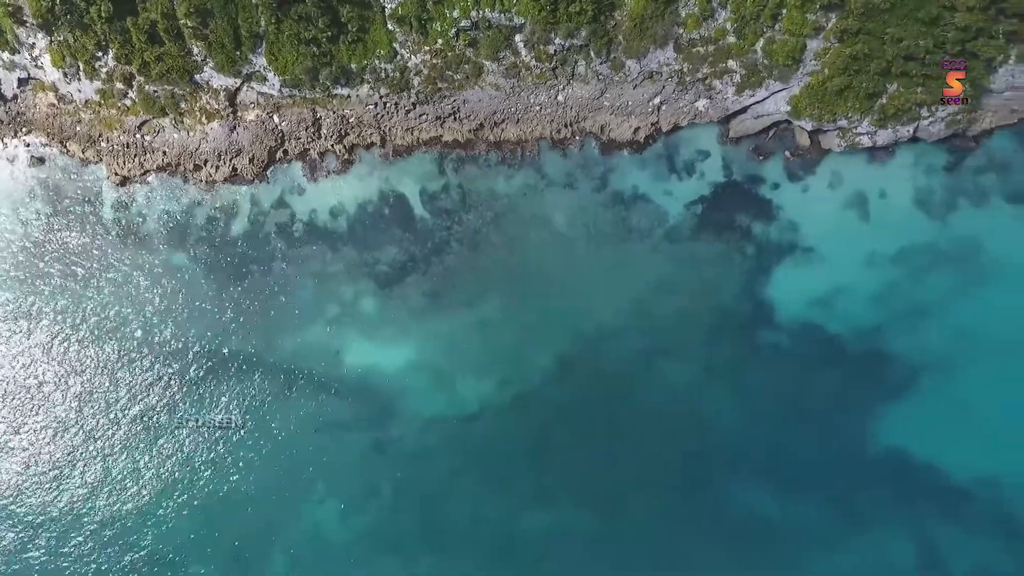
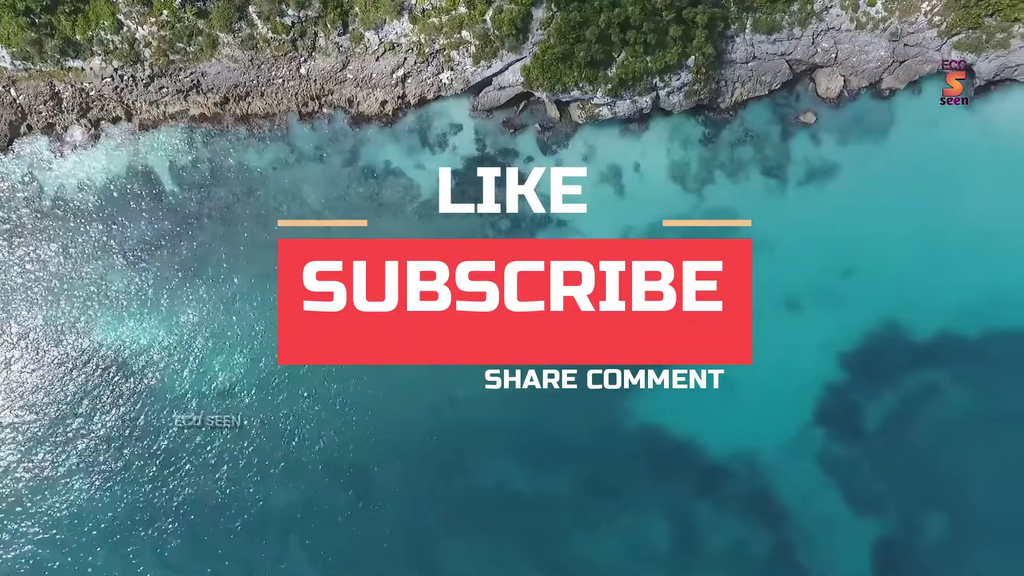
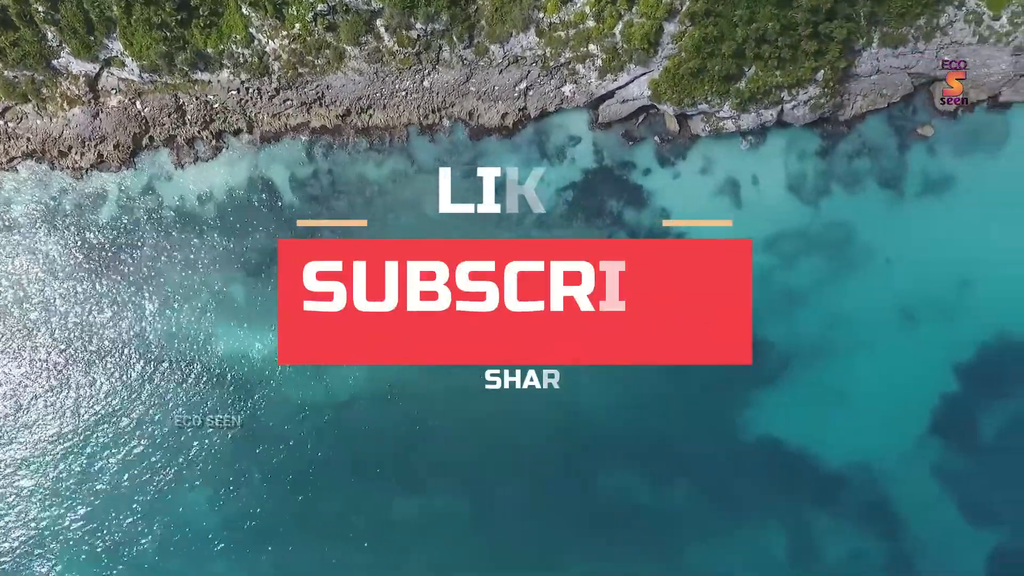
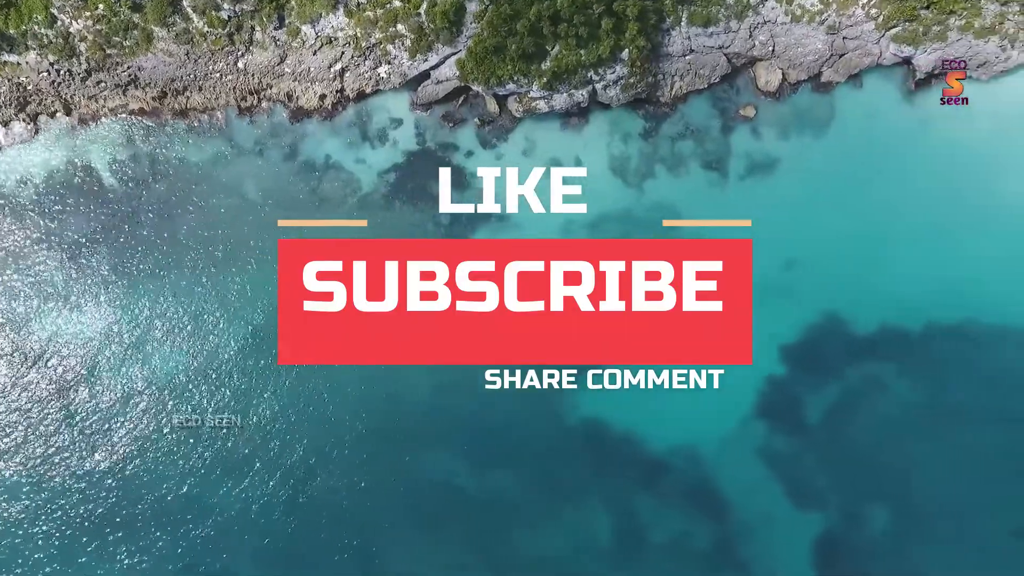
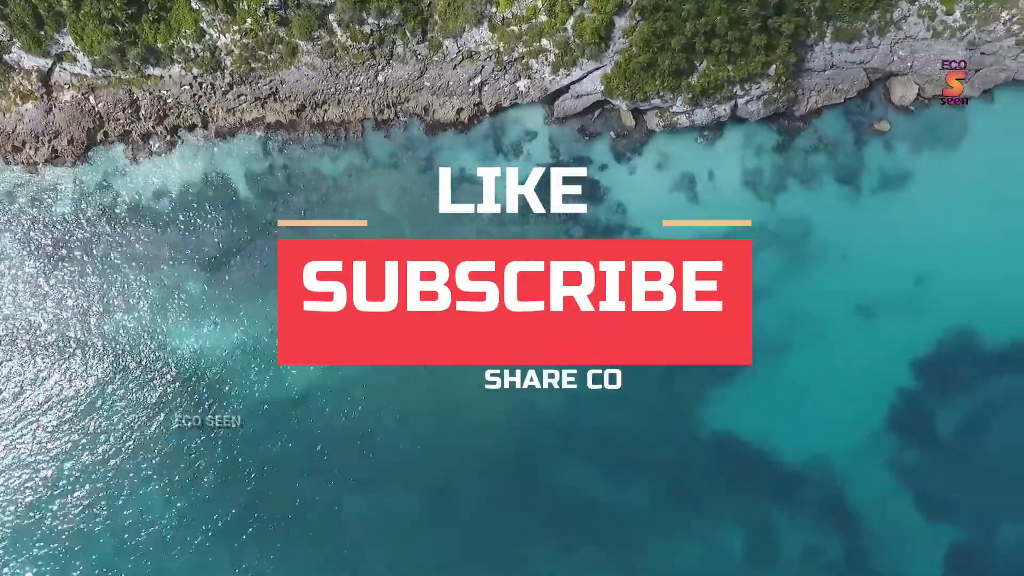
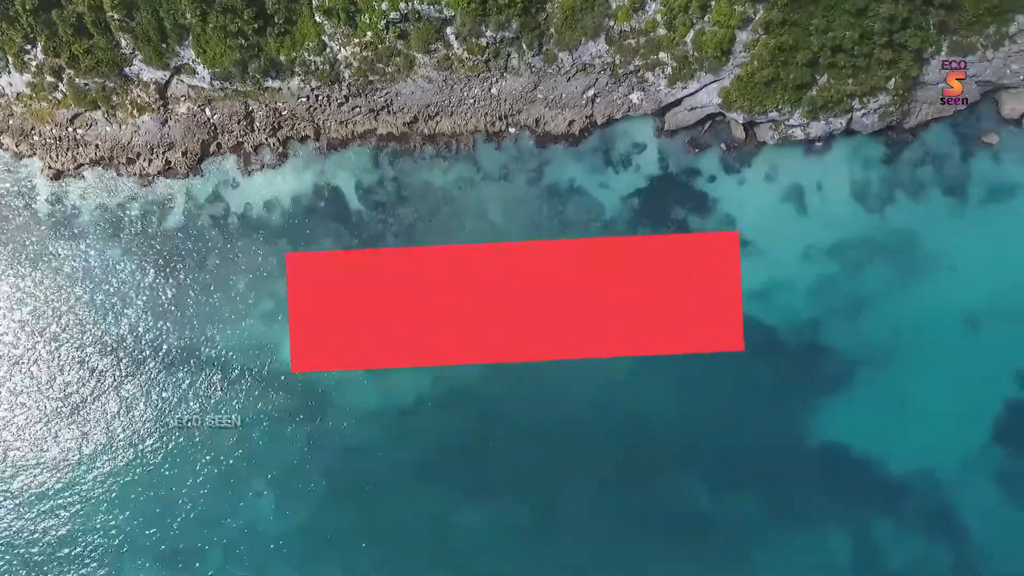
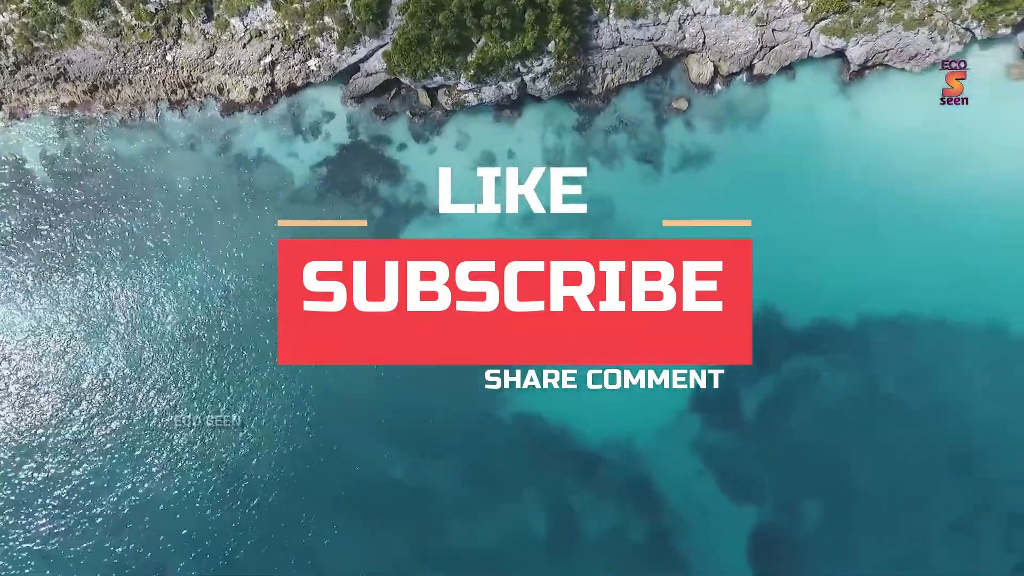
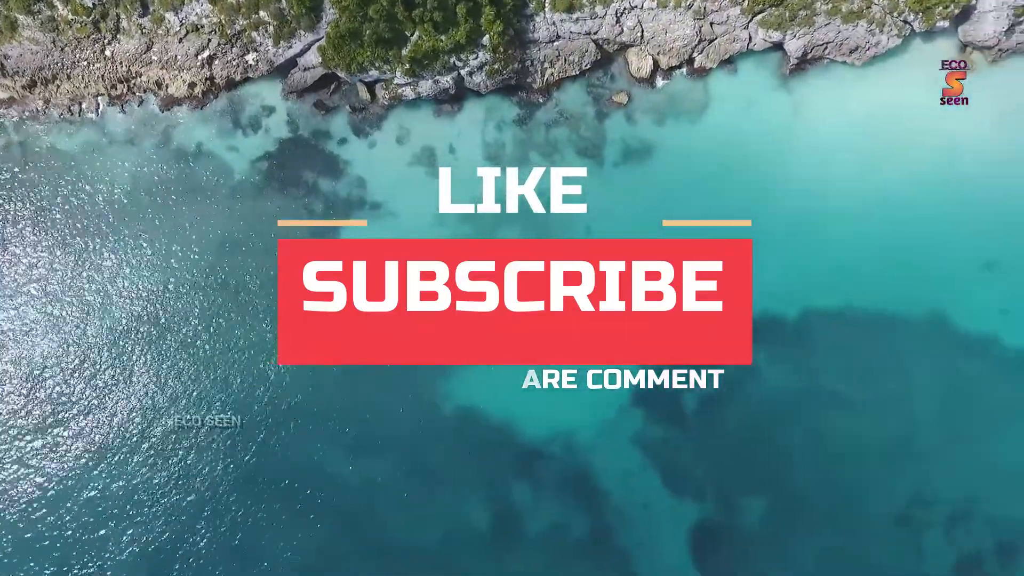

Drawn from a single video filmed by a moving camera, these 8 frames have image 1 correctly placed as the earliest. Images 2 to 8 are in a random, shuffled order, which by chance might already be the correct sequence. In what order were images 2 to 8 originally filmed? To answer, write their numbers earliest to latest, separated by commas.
6, 3, 5, 2, 4, 7, 8
